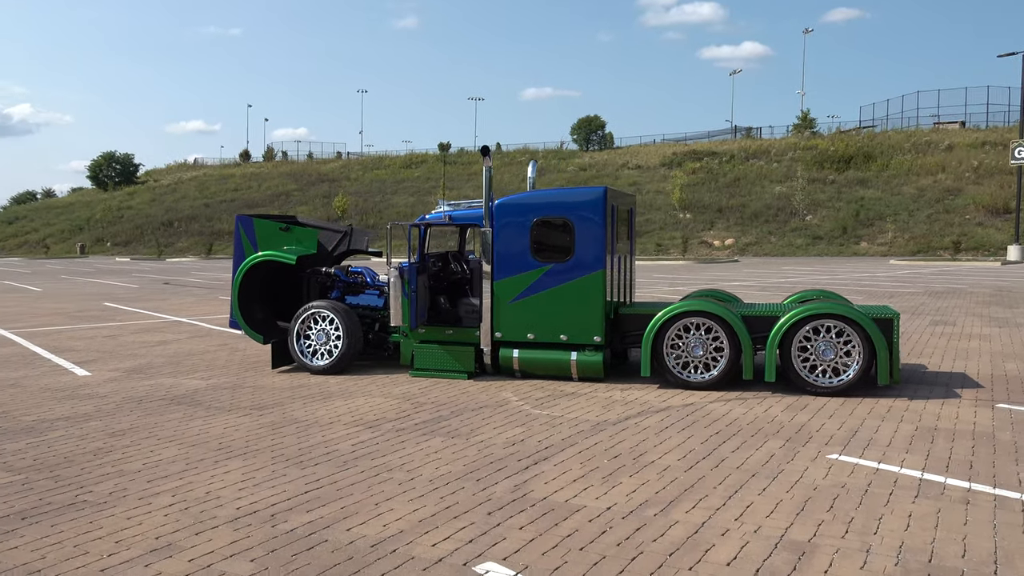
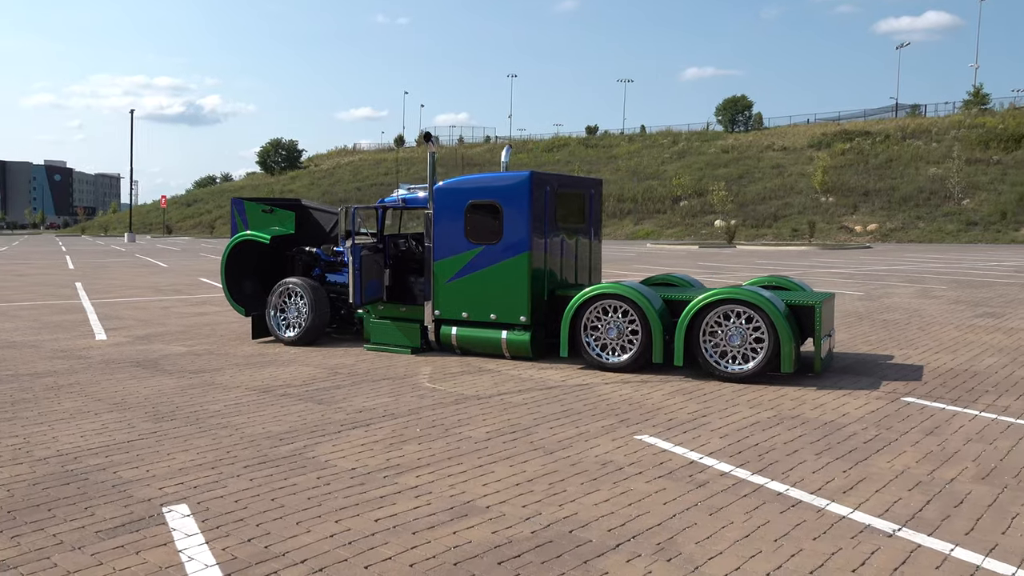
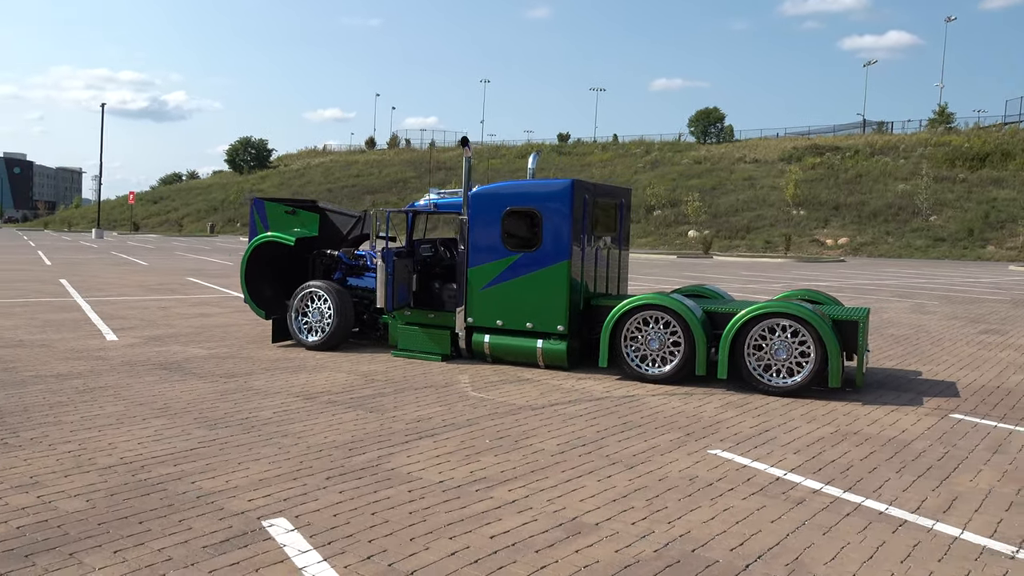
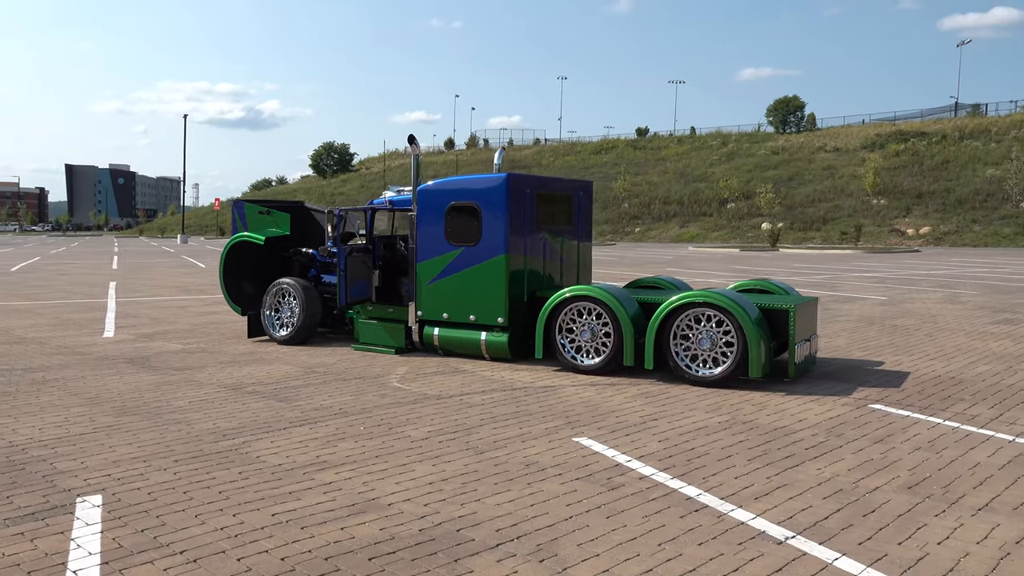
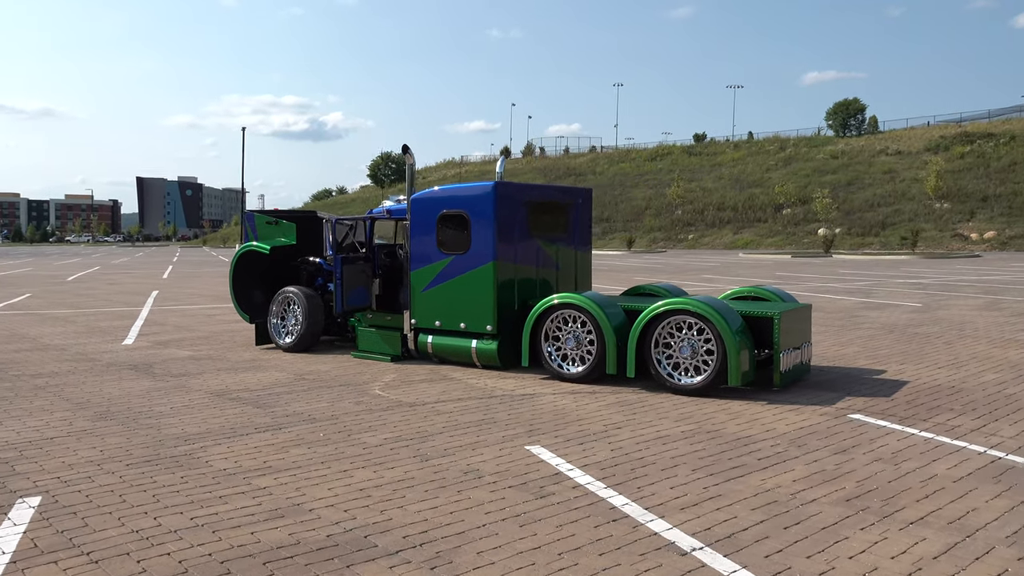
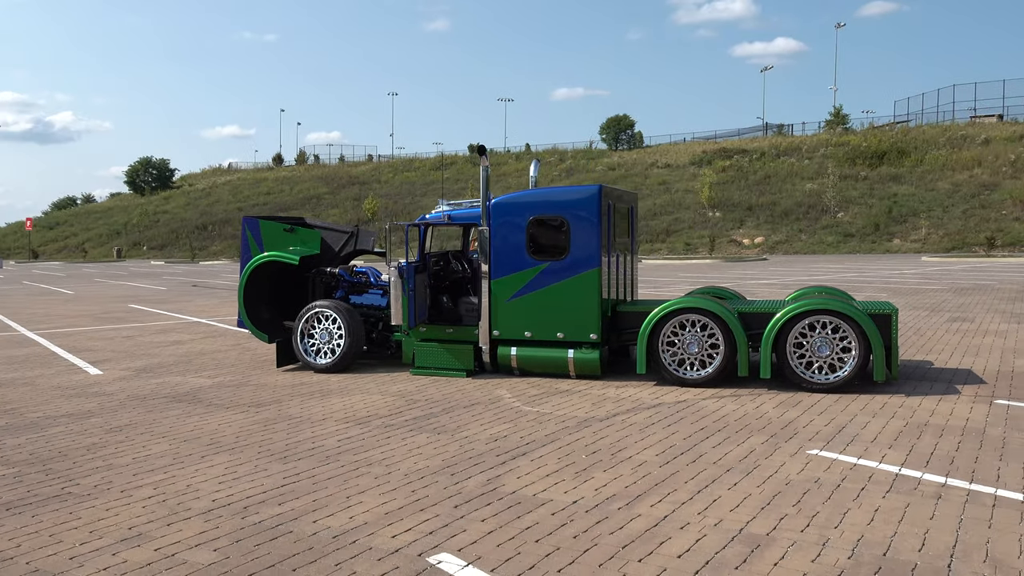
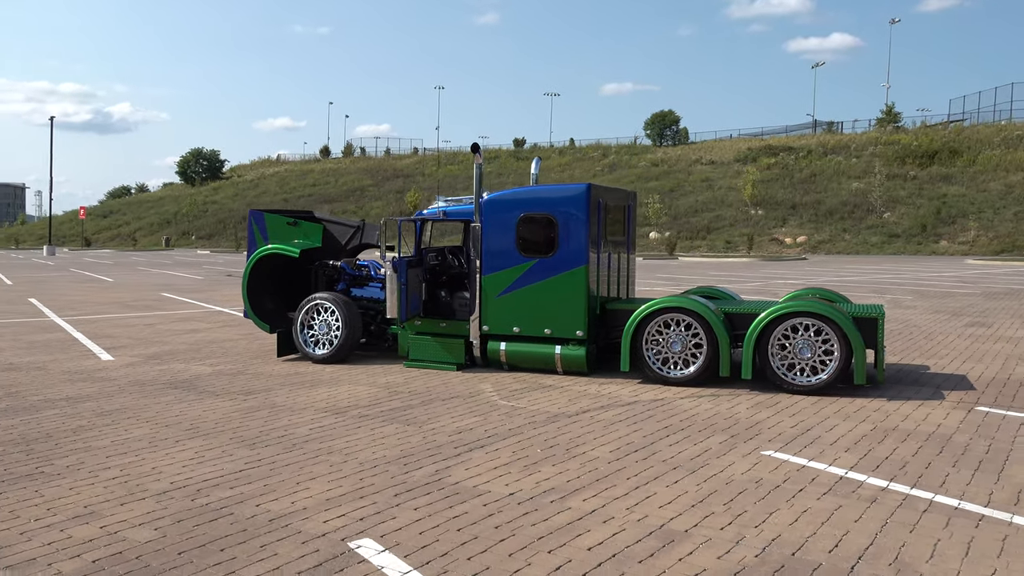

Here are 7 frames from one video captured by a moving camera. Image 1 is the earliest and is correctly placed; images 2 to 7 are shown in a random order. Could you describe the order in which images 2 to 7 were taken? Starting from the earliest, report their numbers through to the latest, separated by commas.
6, 7, 3, 2, 4, 5
